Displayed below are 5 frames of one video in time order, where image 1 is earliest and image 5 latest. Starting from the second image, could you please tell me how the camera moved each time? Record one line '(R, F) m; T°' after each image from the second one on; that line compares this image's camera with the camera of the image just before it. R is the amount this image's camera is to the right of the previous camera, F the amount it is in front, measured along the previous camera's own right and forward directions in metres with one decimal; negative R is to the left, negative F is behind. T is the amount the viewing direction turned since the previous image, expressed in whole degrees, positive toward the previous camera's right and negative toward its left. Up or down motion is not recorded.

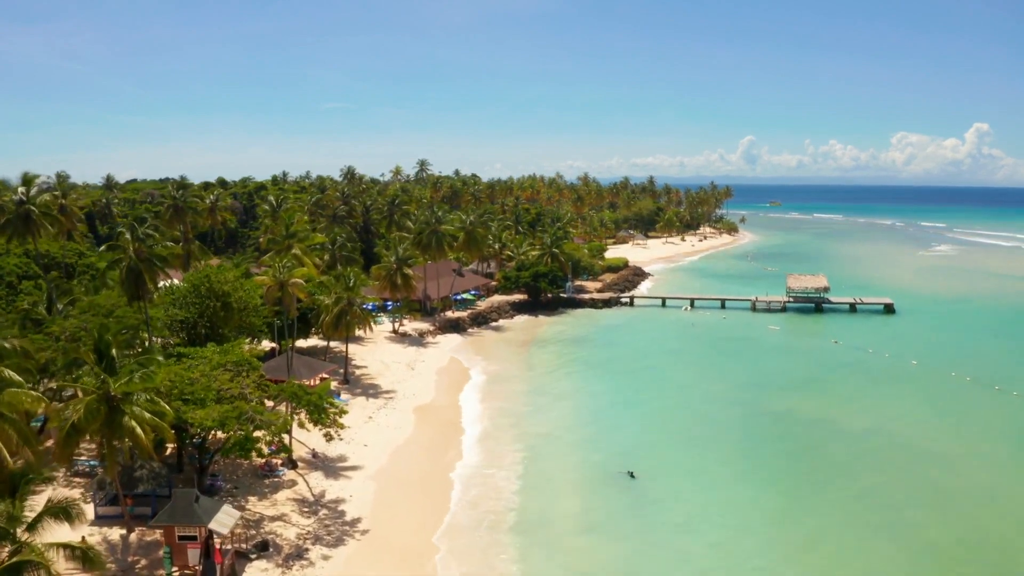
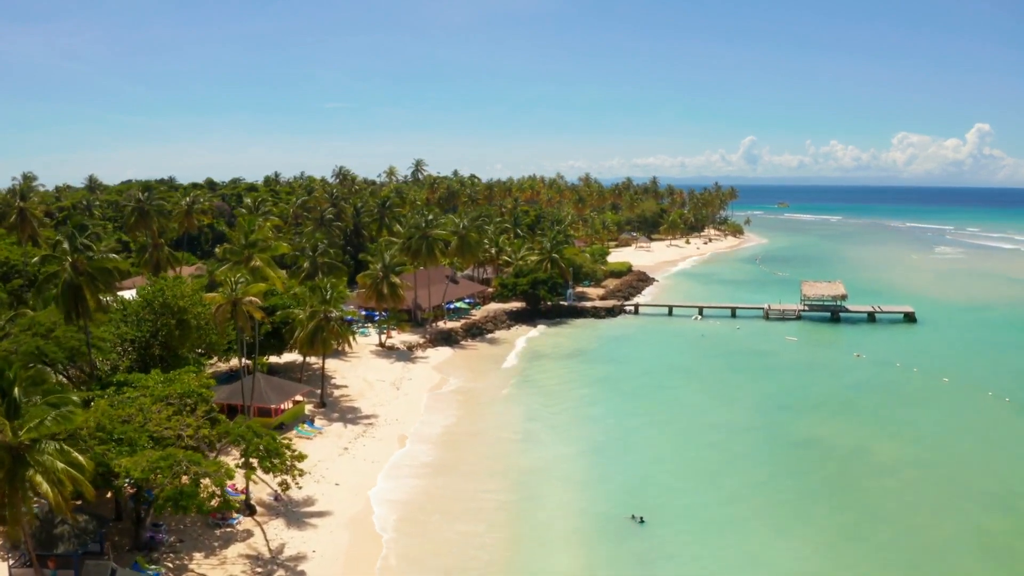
(+0.3, +3.6) m; 0°
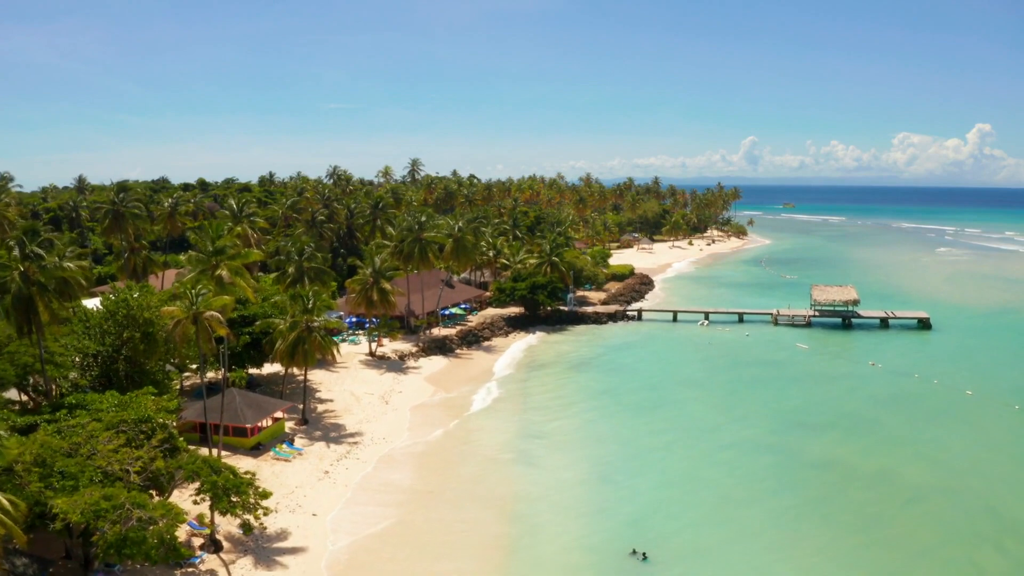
(+0.2, +2.3) m; 0°
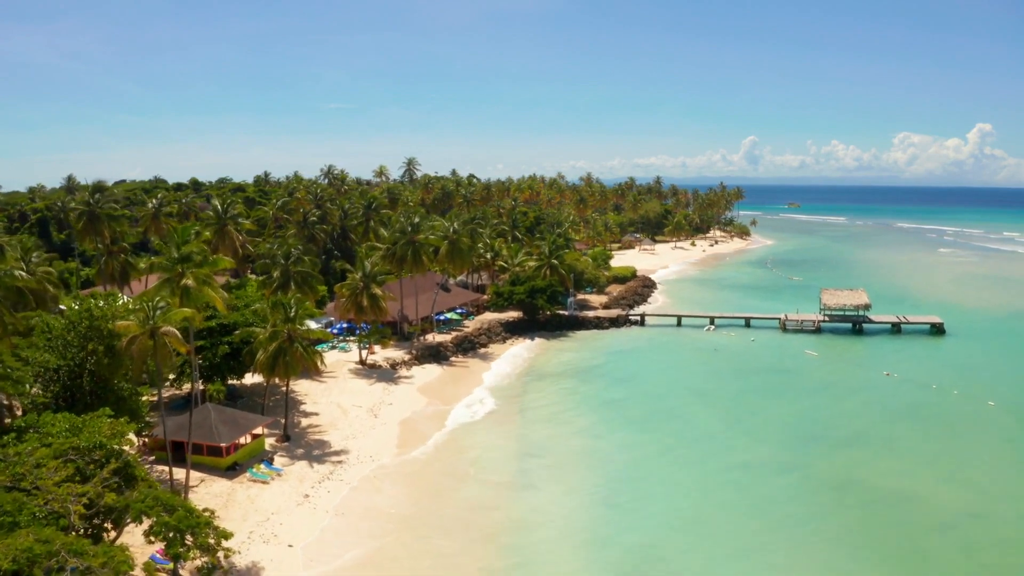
(+0.2, +2.0) m; 0°
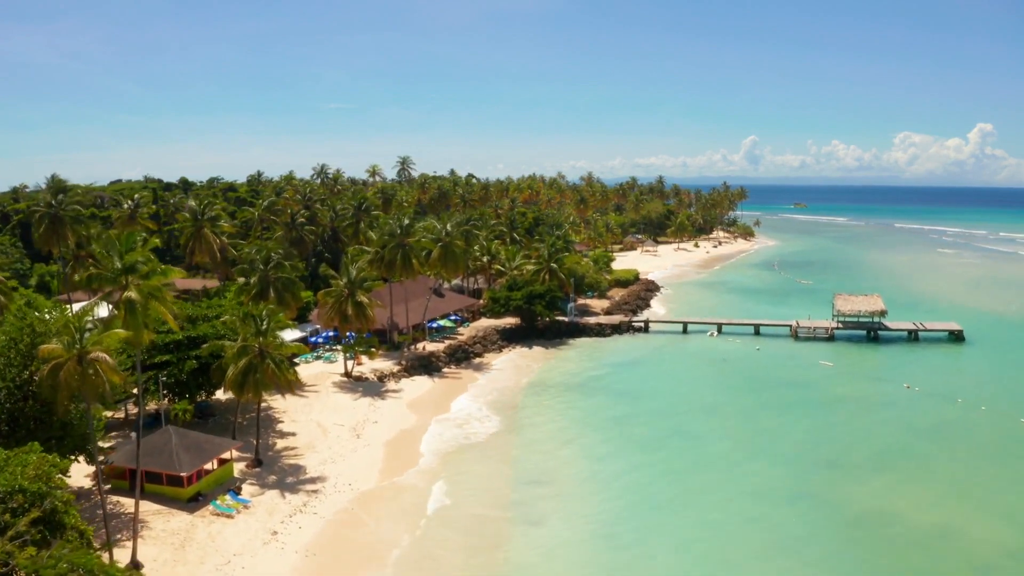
(+0.2, +2.6) m; 0°
